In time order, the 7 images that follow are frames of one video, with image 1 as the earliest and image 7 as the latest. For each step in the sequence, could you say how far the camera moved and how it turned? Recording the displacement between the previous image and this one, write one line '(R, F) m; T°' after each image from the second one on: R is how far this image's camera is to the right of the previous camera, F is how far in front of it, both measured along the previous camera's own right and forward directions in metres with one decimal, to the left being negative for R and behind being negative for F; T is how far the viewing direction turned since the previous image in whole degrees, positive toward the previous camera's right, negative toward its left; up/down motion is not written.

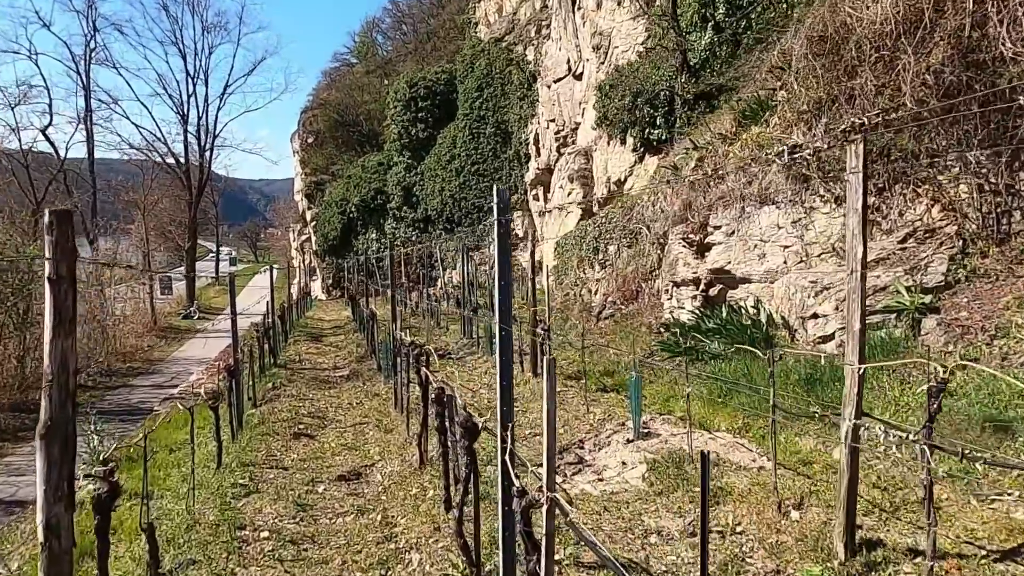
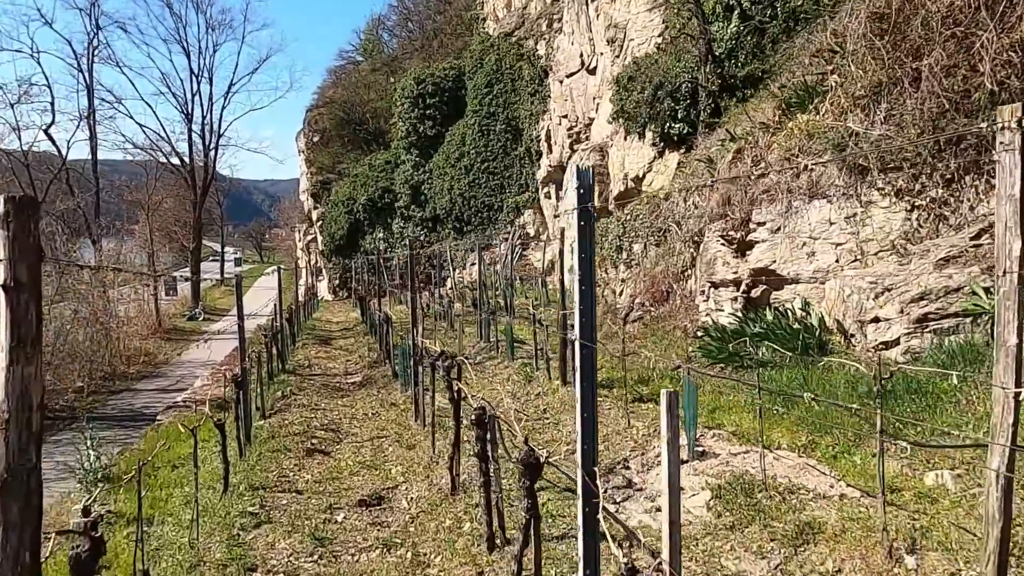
(-0.2, +0.6) m; 0°
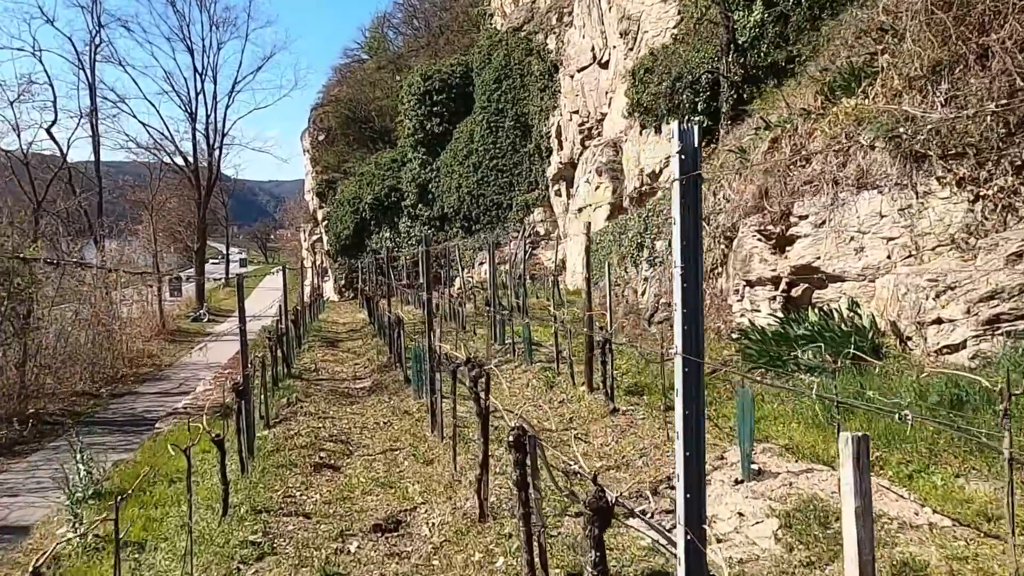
(-0.2, +0.6) m; 0°
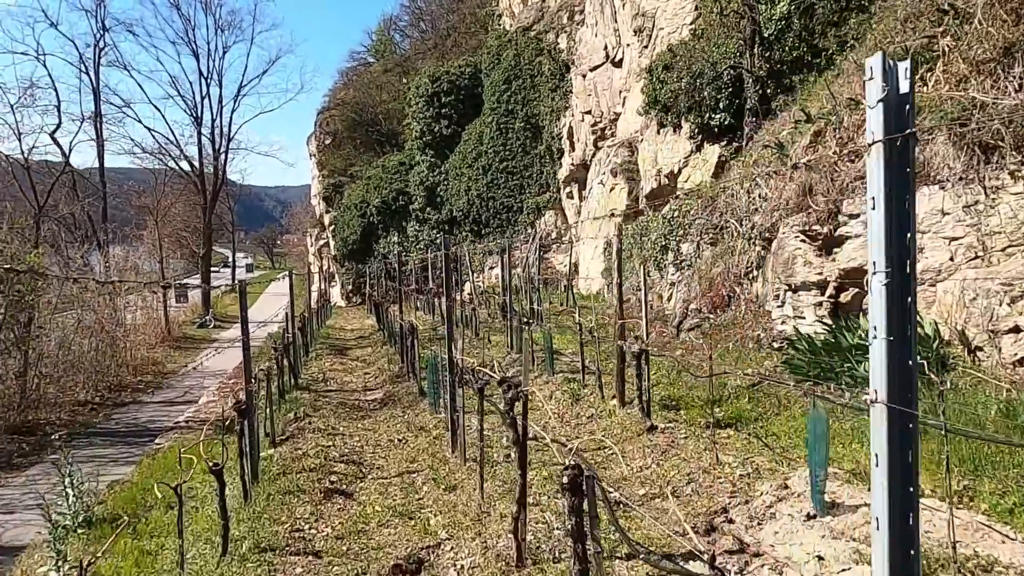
(-0.2, +0.6) m; 0°
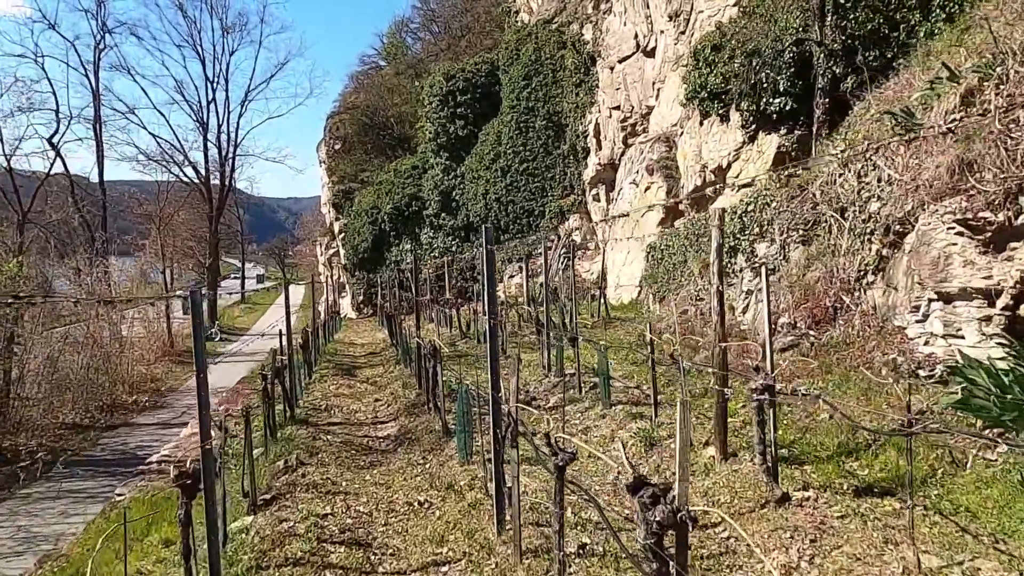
(-0.3, +1.8) m; -1°
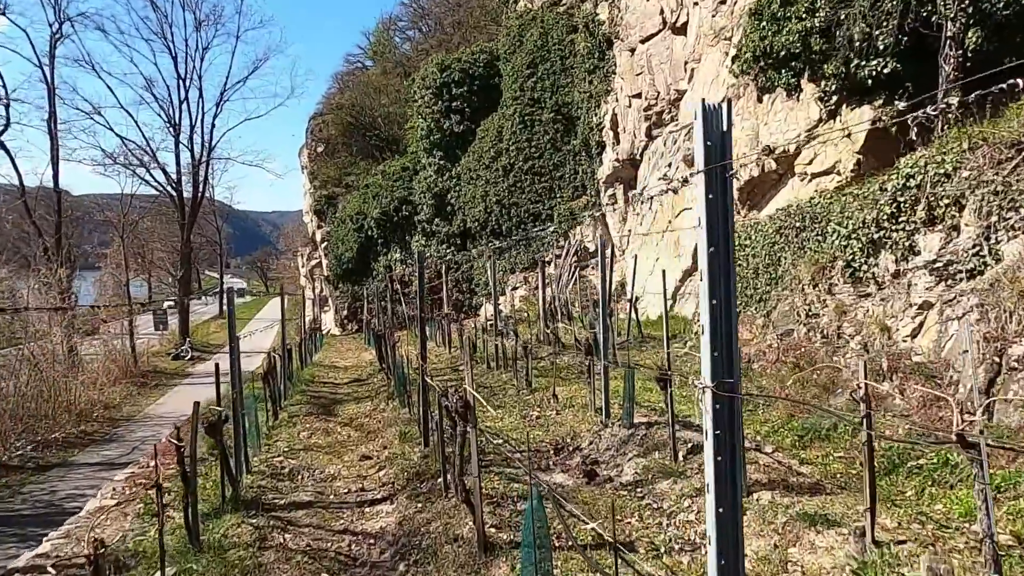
(-0.5, +2.9) m; +1°
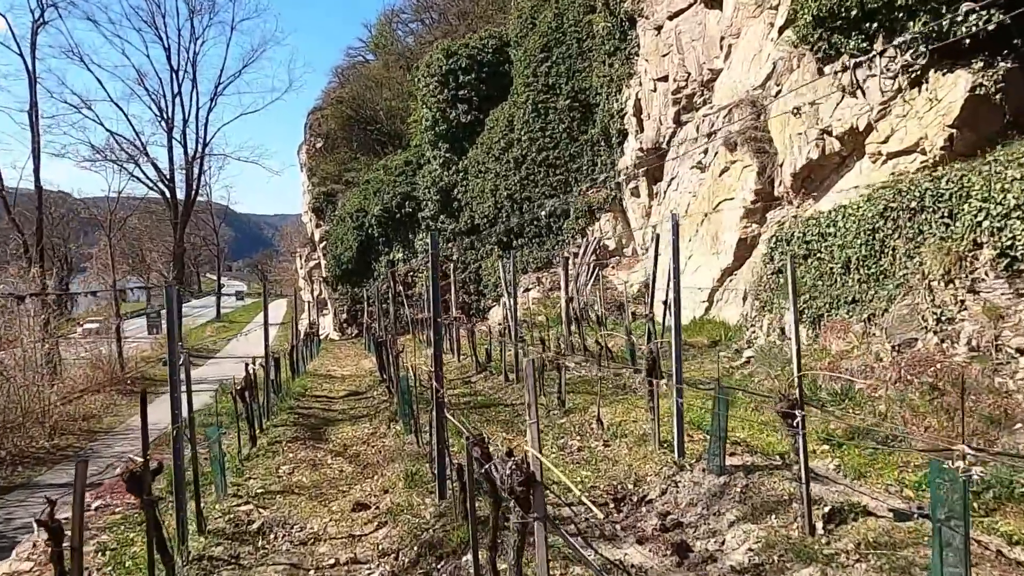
(-0.3, +1.7) m; 0°
